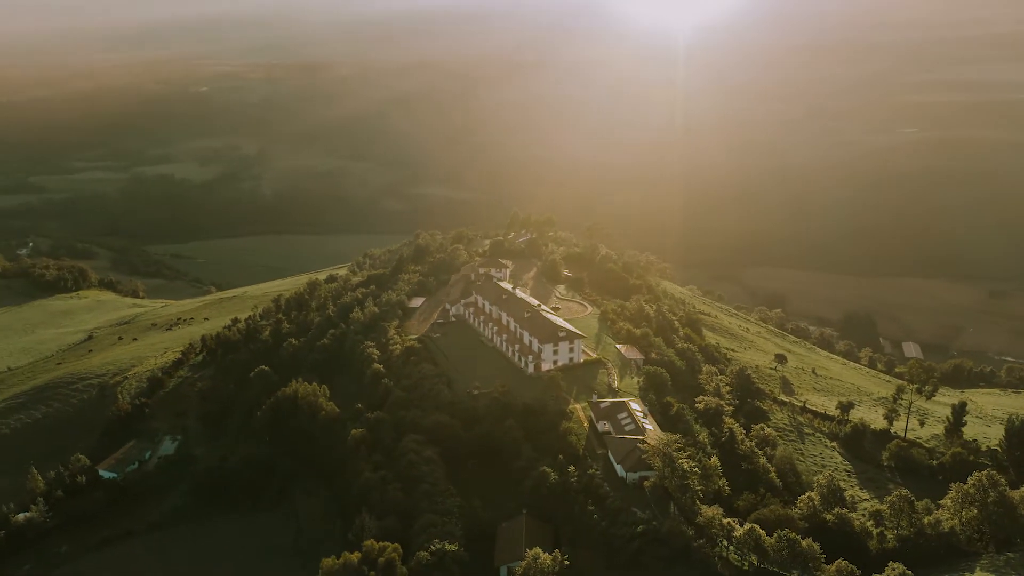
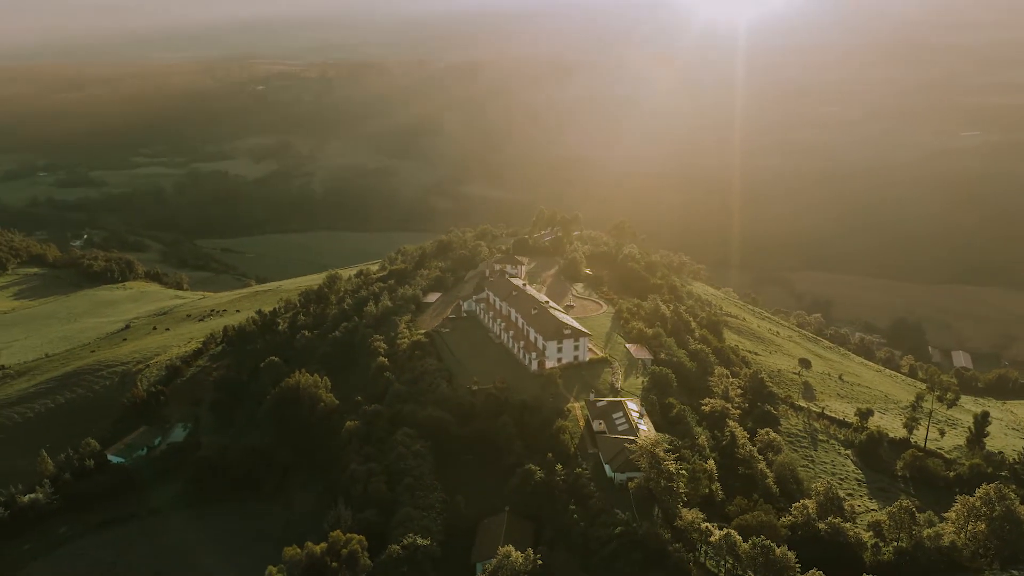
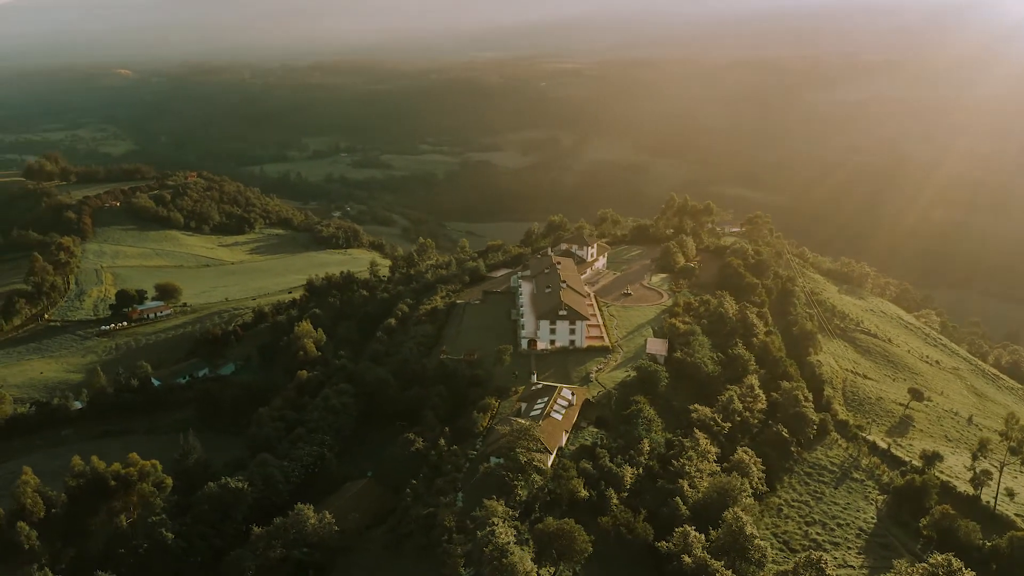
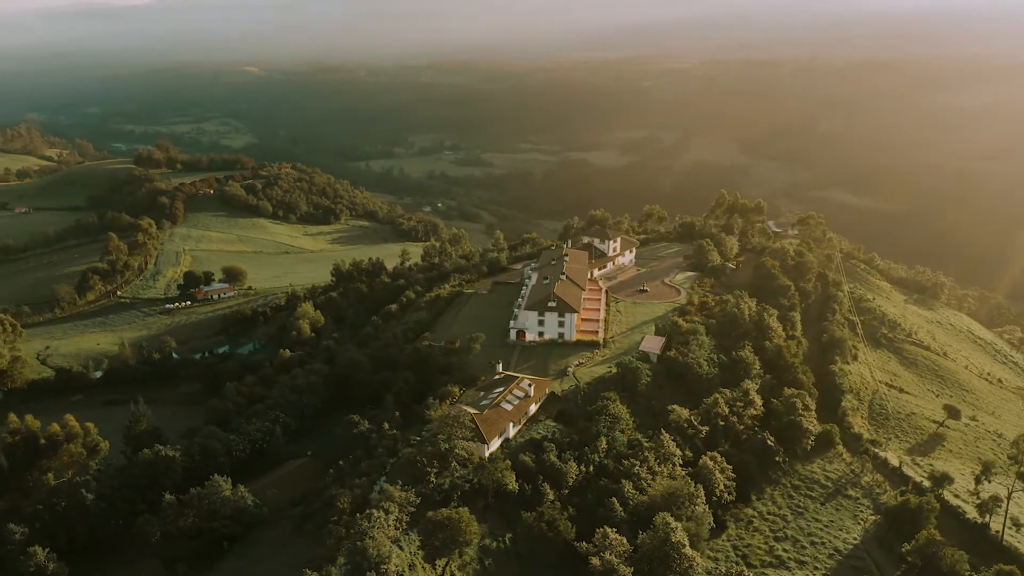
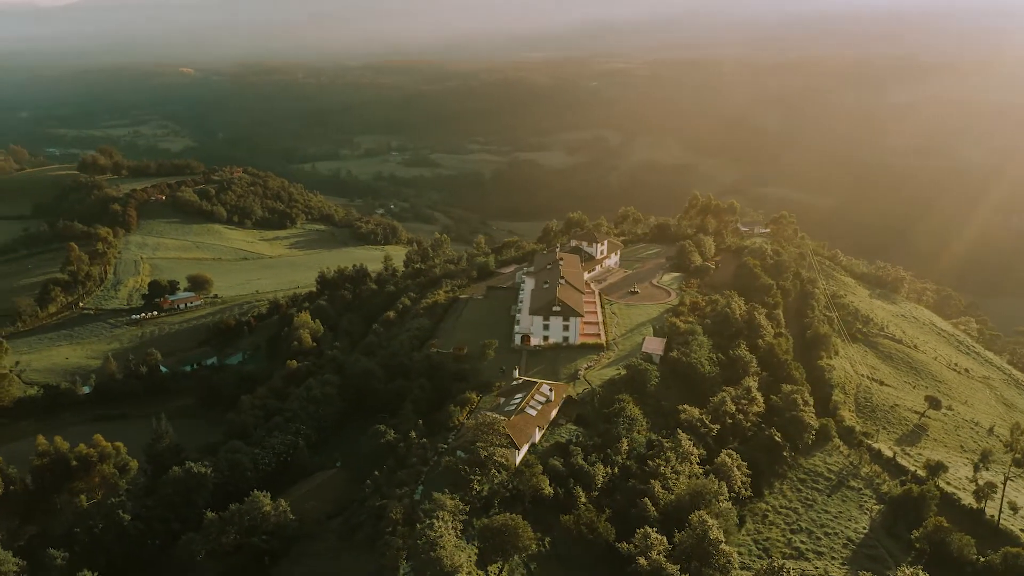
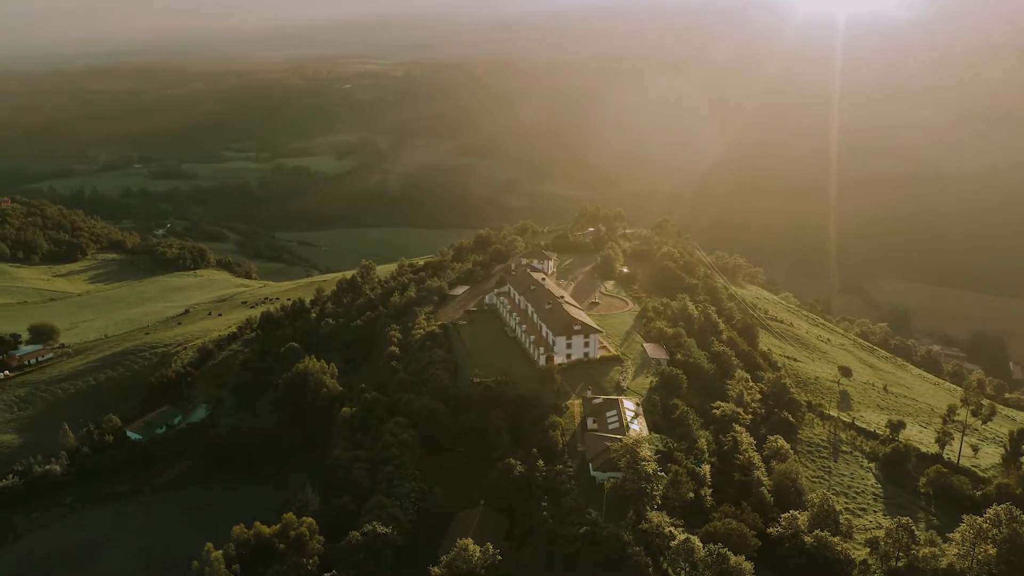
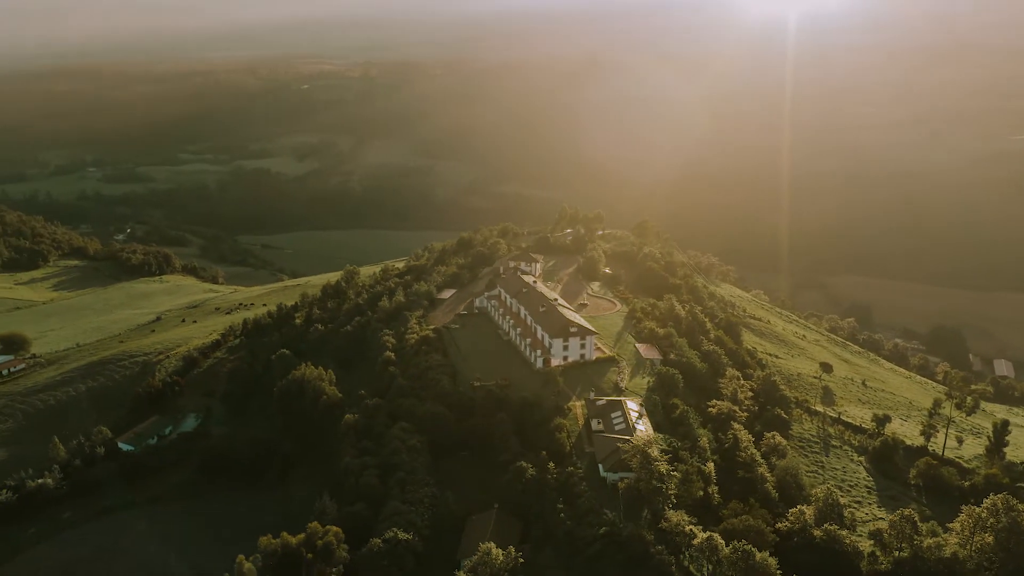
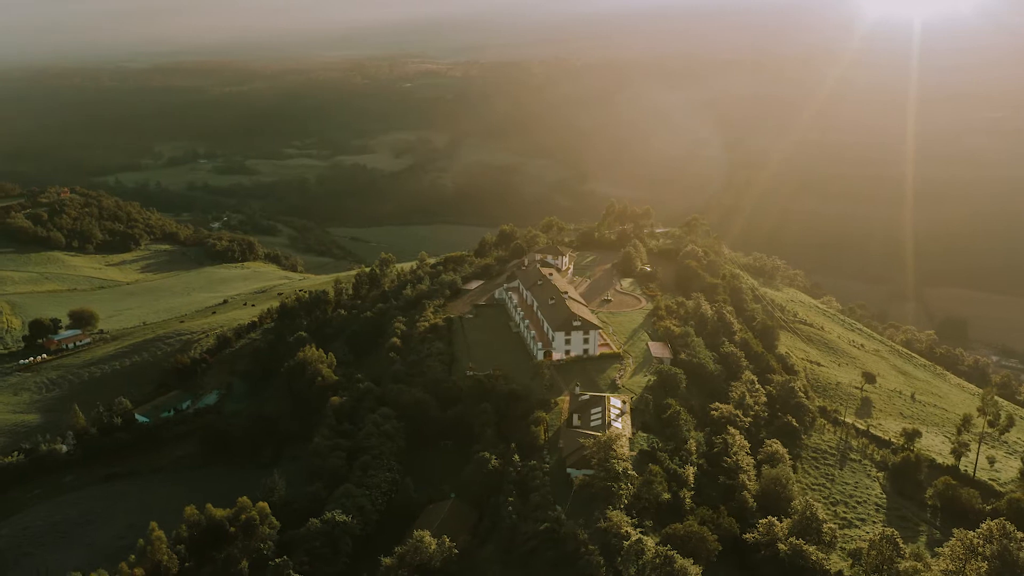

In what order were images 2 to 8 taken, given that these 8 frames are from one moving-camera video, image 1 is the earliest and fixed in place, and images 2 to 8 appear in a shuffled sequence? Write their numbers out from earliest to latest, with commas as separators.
2, 7, 6, 8, 3, 5, 4
